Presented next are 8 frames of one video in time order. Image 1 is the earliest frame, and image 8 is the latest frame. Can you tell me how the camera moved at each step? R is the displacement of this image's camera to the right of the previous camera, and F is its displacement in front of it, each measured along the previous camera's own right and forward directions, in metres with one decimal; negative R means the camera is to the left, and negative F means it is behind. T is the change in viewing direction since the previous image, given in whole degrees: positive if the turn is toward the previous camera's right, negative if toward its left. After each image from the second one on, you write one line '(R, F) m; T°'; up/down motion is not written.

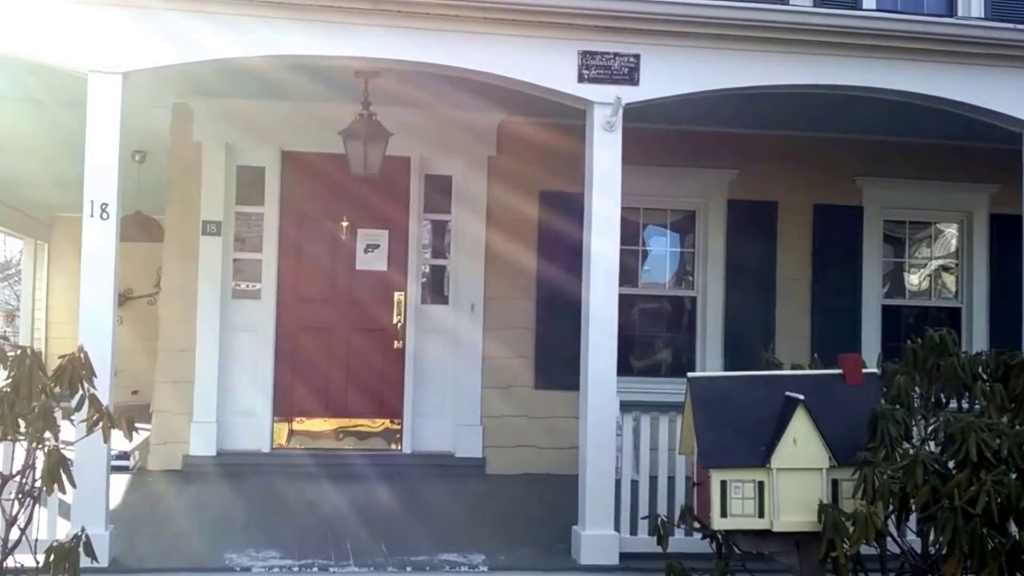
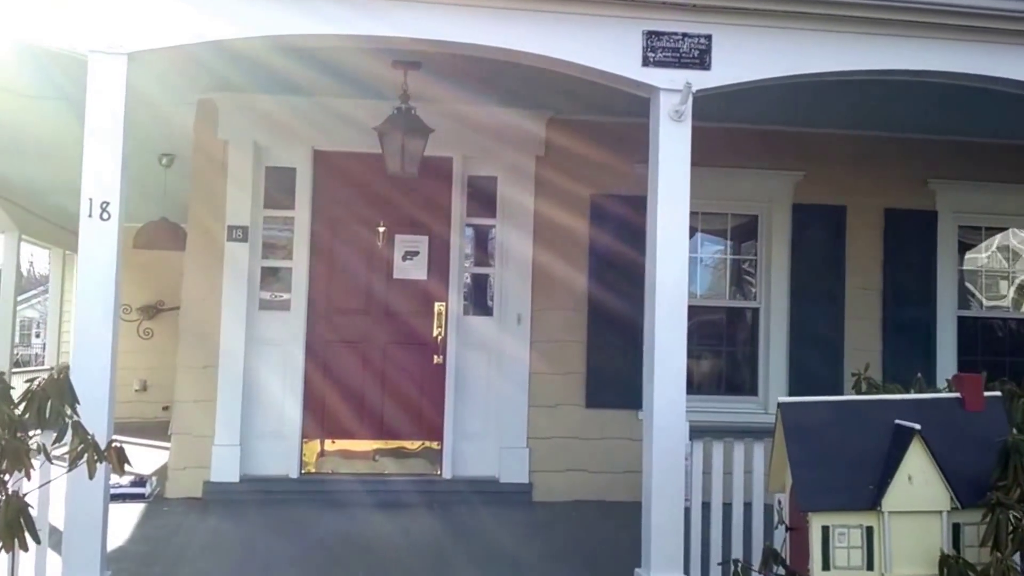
(-0.1, +0.5) m; -2°
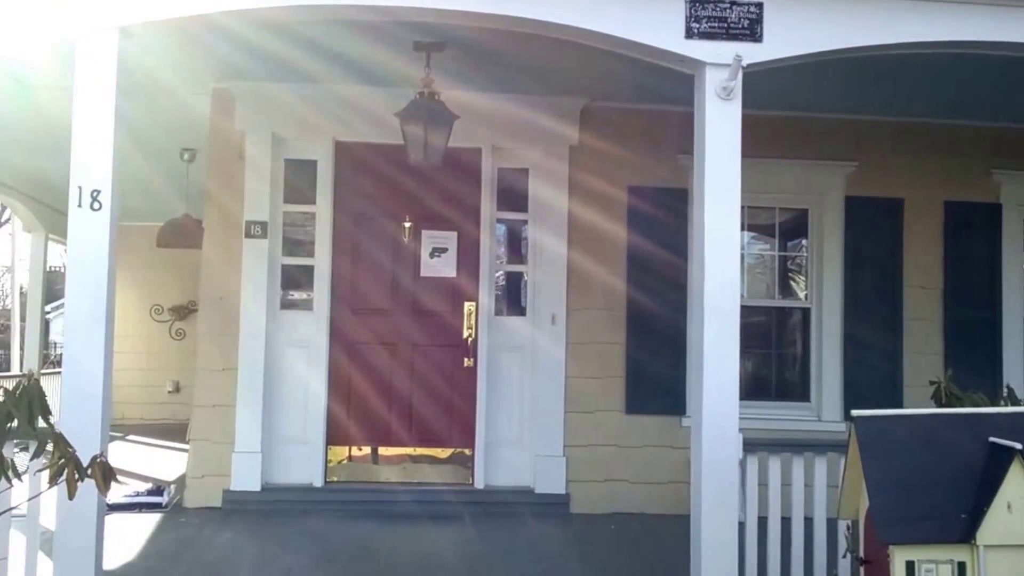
(0.0, +0.3) m; -2°
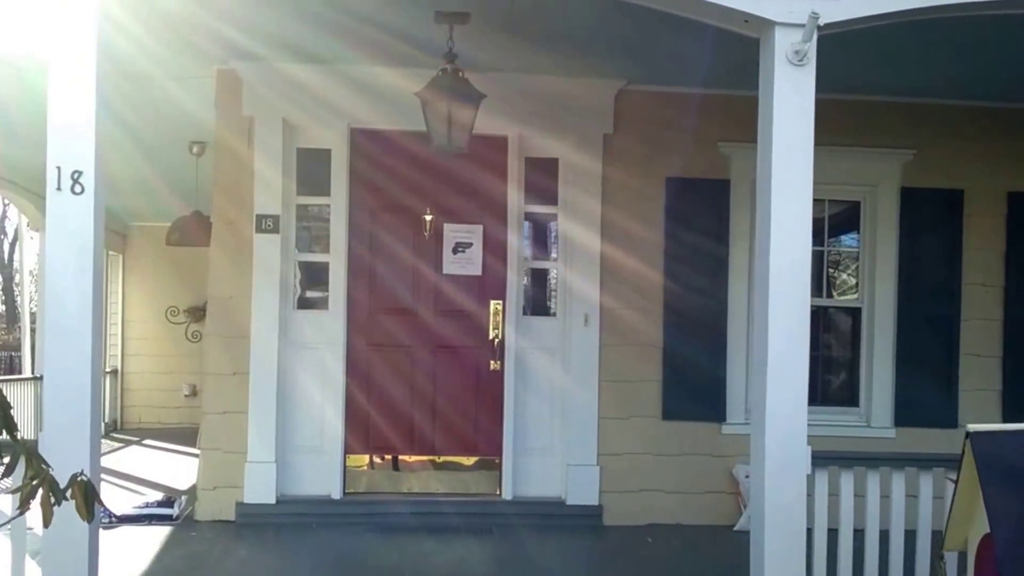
(0.0, +0.4) m; -1°
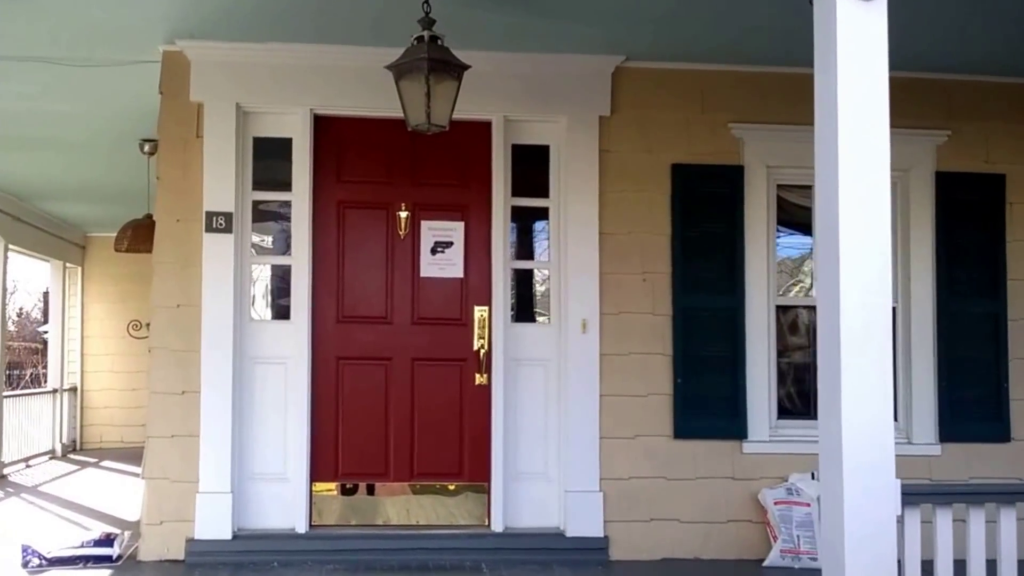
(0.0, +0.6) m; +1°
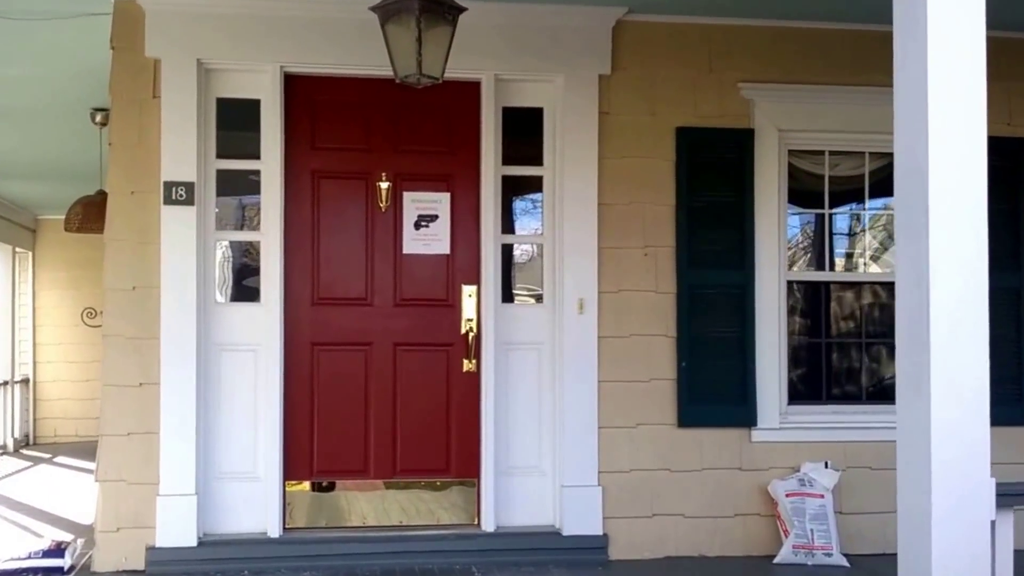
(-0.1, +0.4) m; +2°
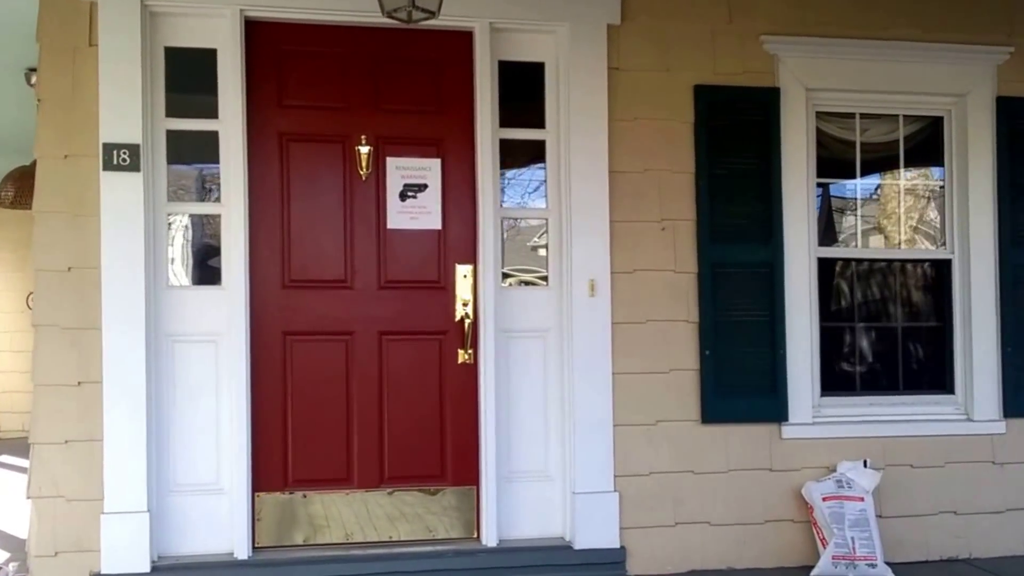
(-0.1, +0.5) m; +1°
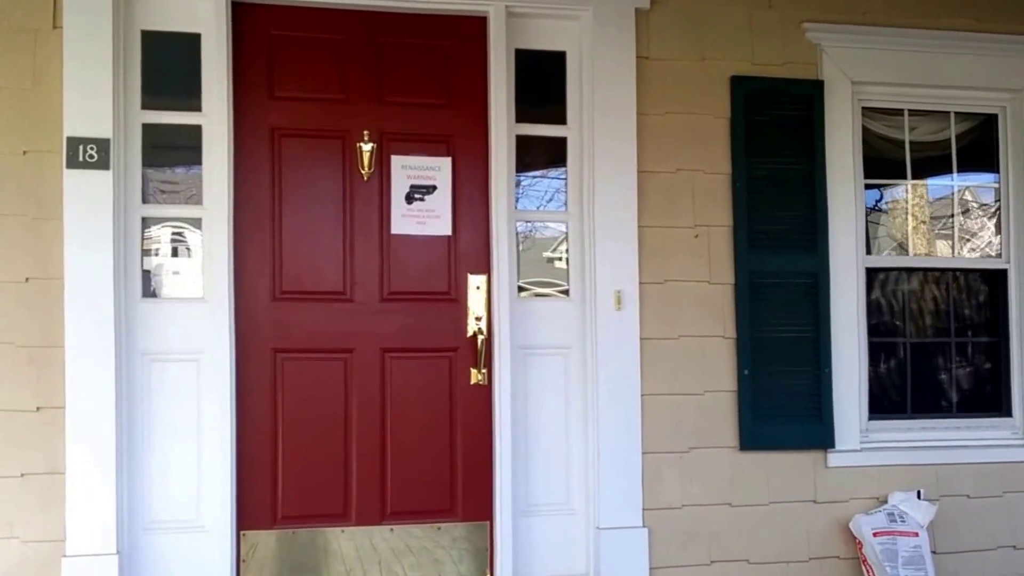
(0.0, +0.4) m; -1°
